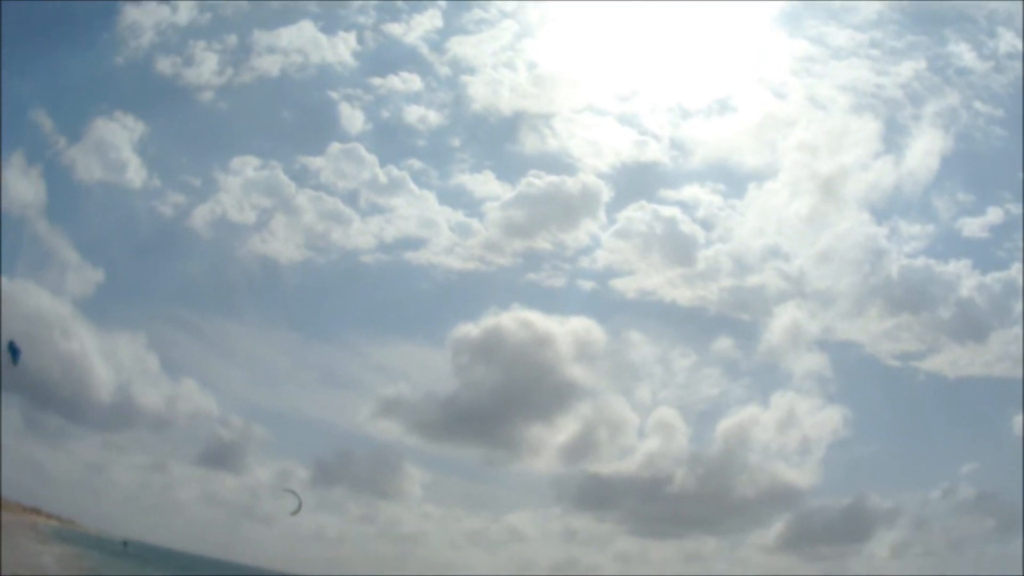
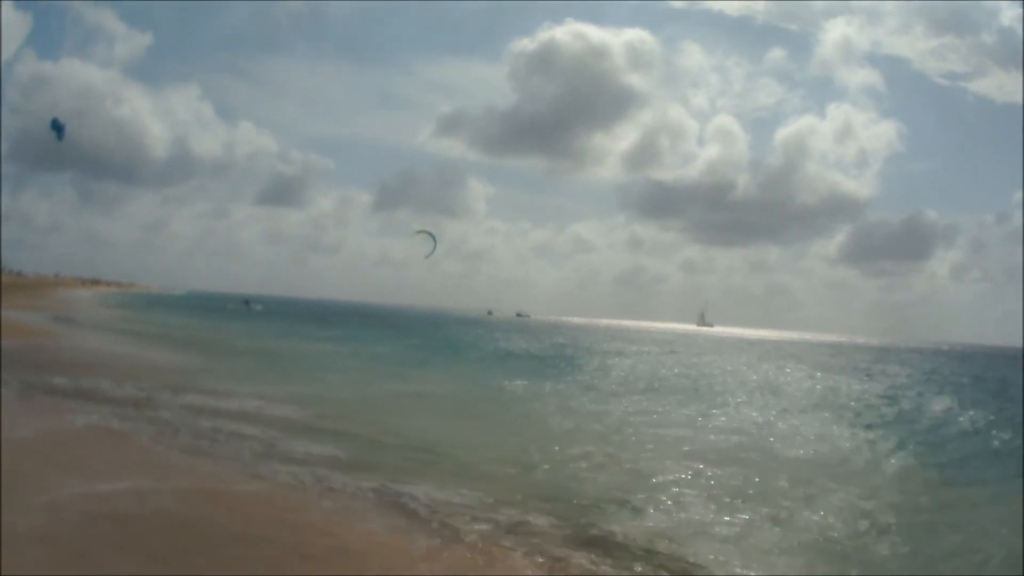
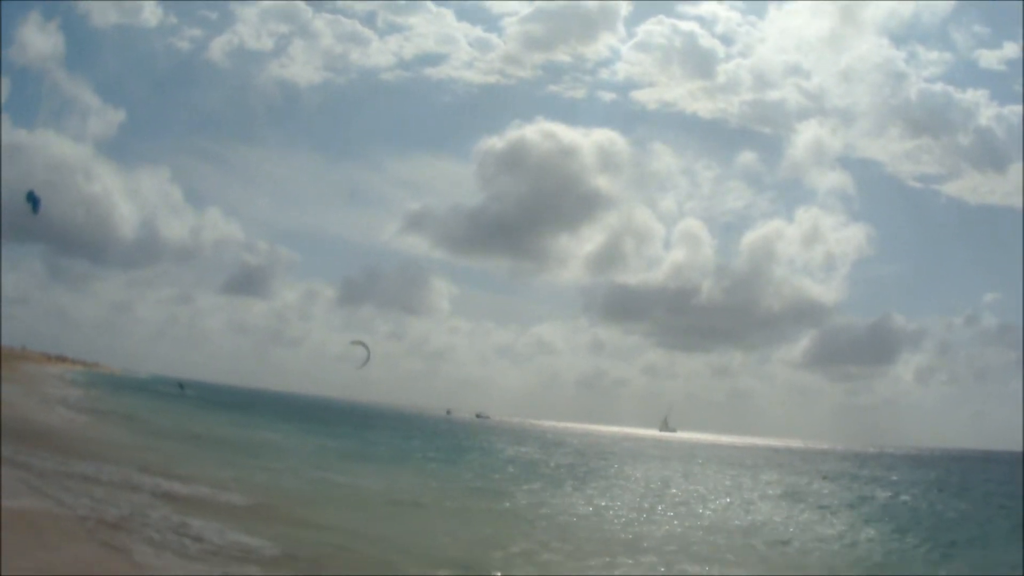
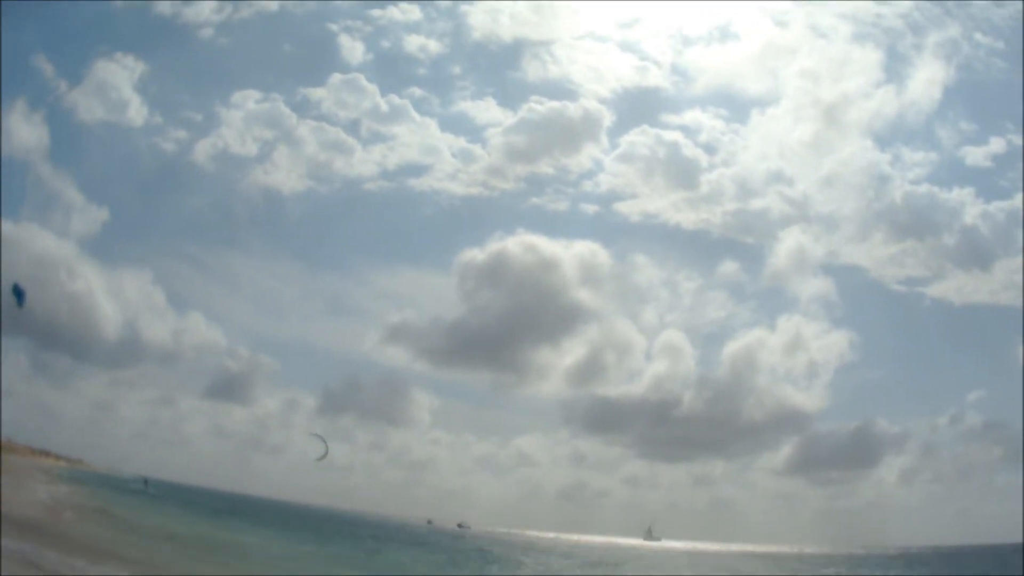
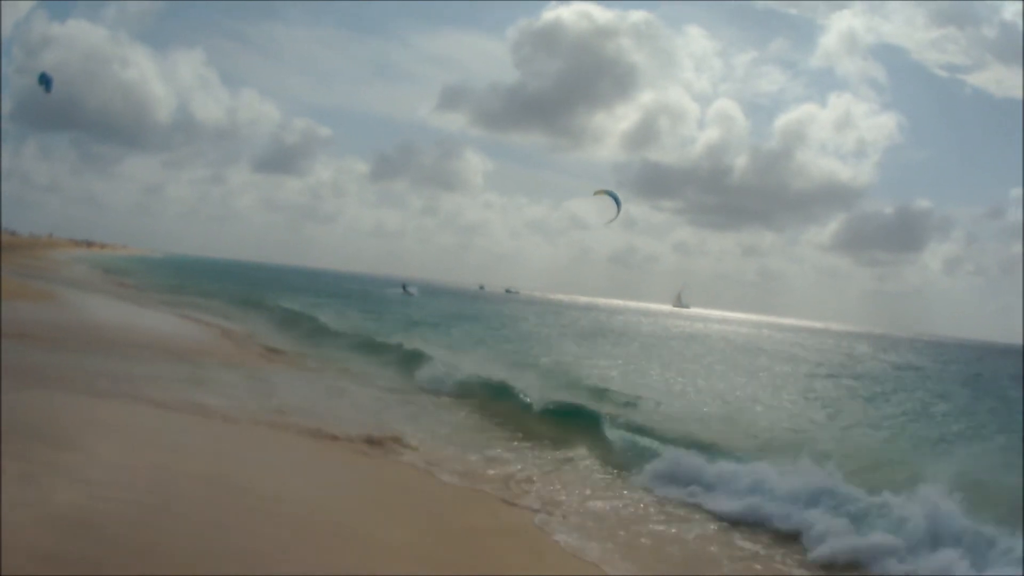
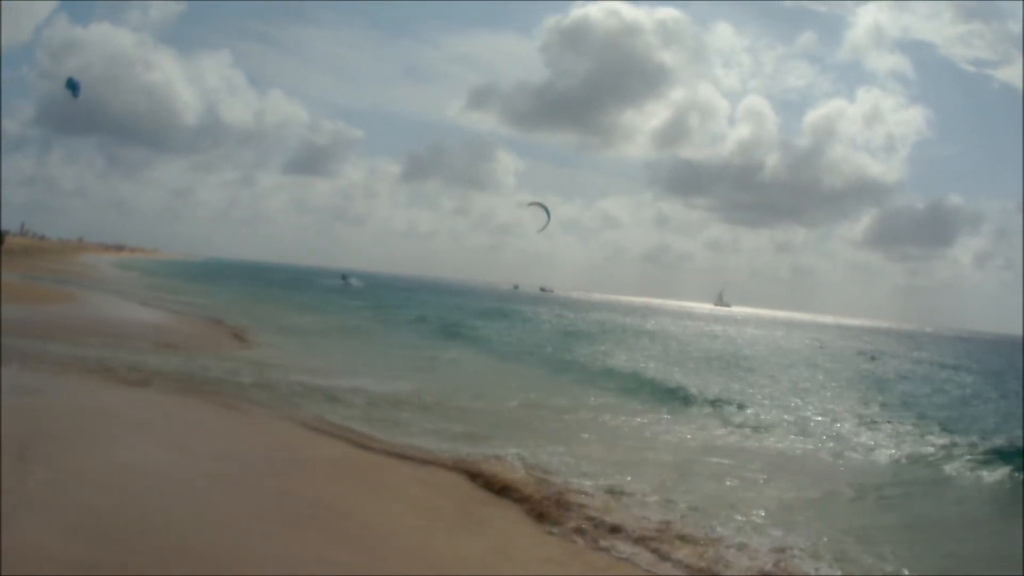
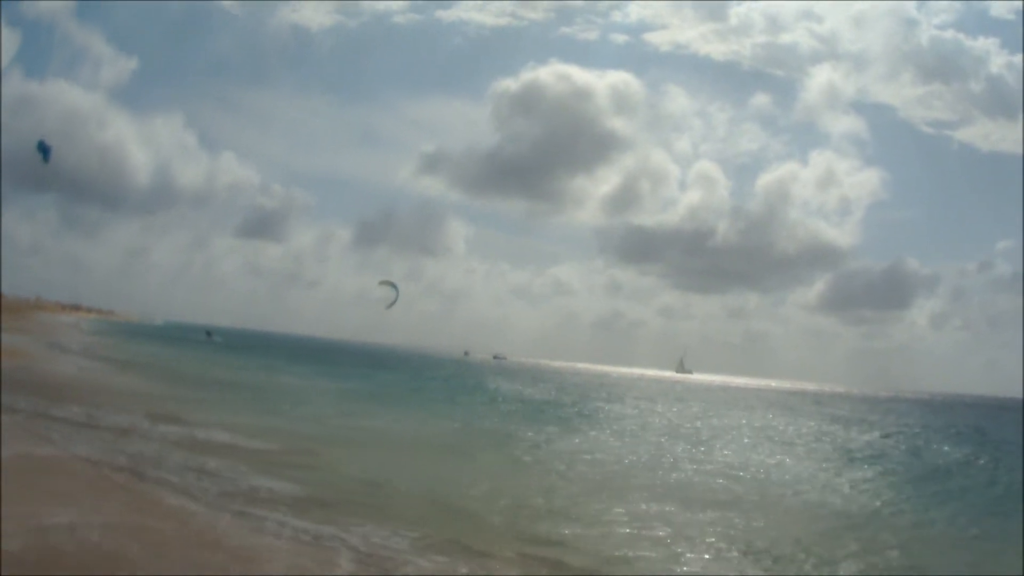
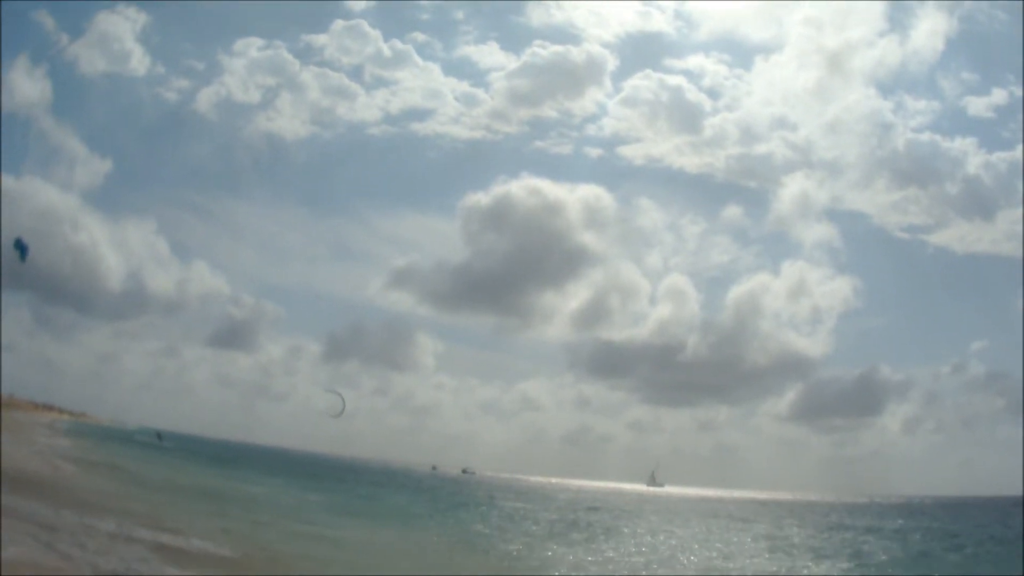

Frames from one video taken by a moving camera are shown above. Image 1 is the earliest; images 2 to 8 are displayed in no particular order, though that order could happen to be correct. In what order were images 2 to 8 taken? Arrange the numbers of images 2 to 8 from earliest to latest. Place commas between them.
4, 8, 3, 7, 2, 6, 5
